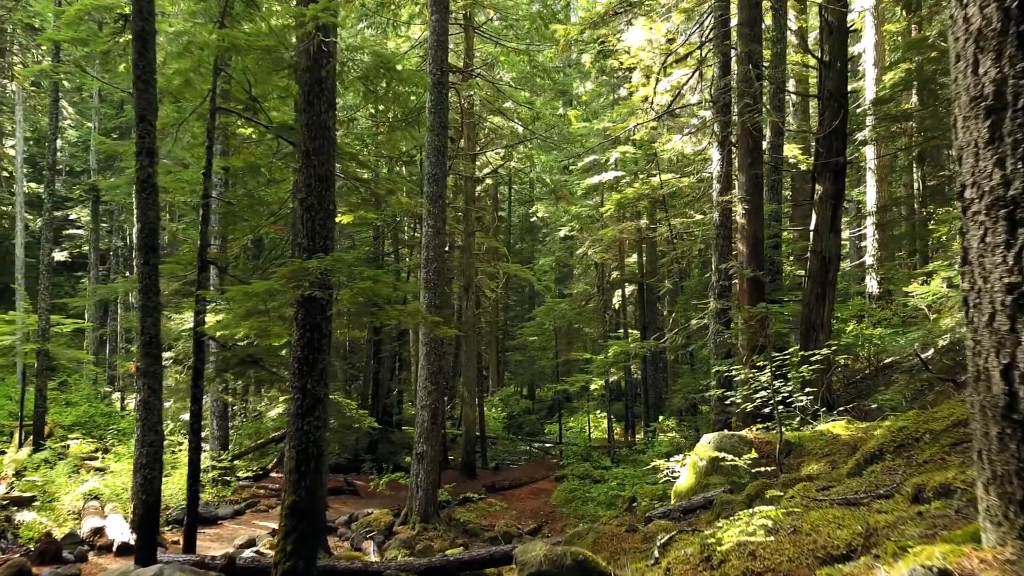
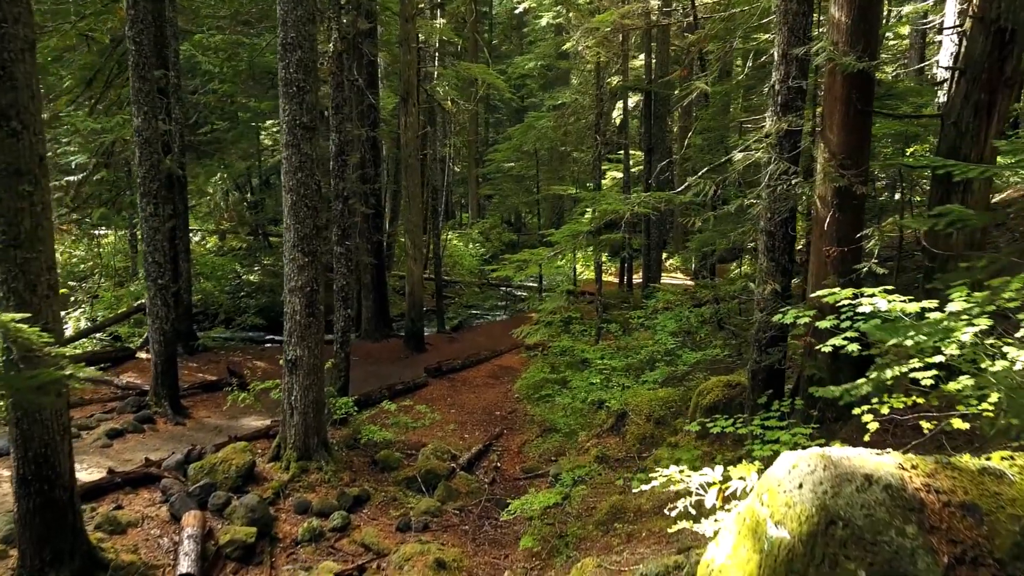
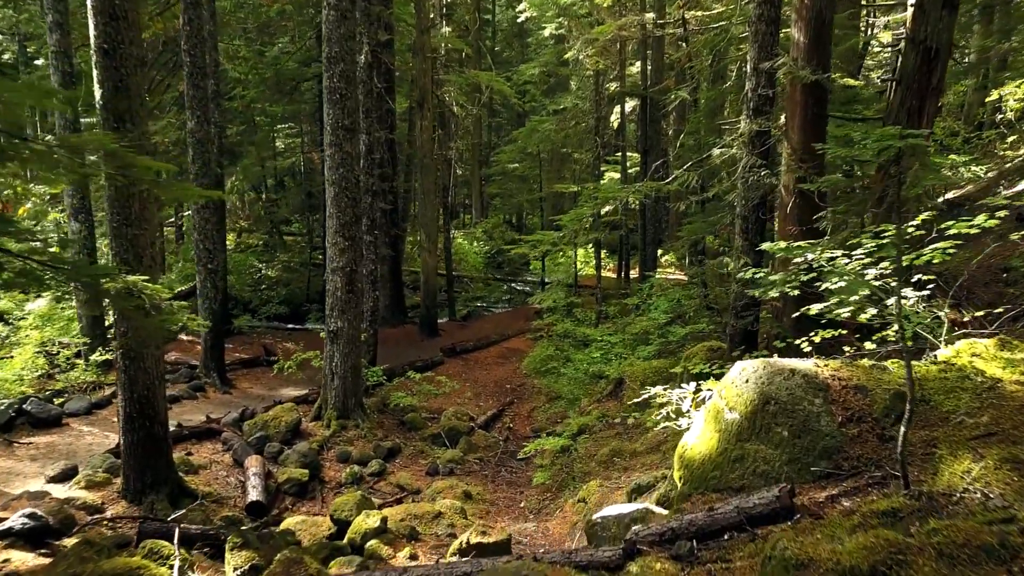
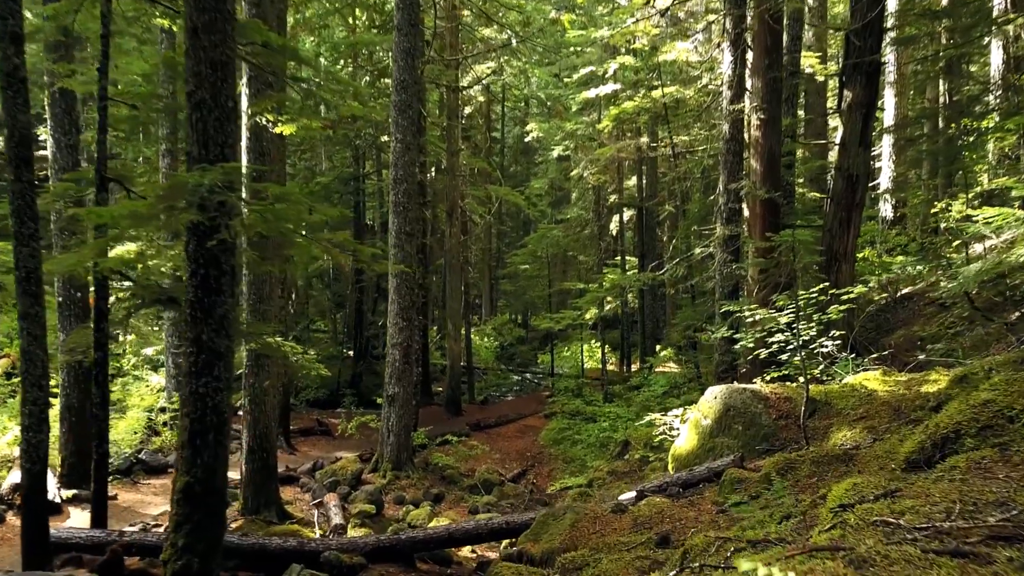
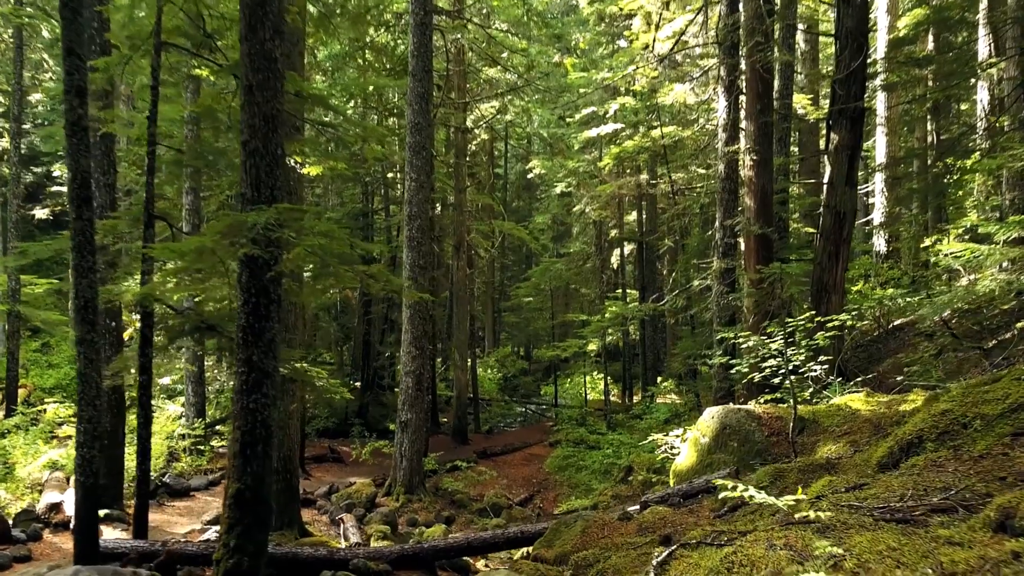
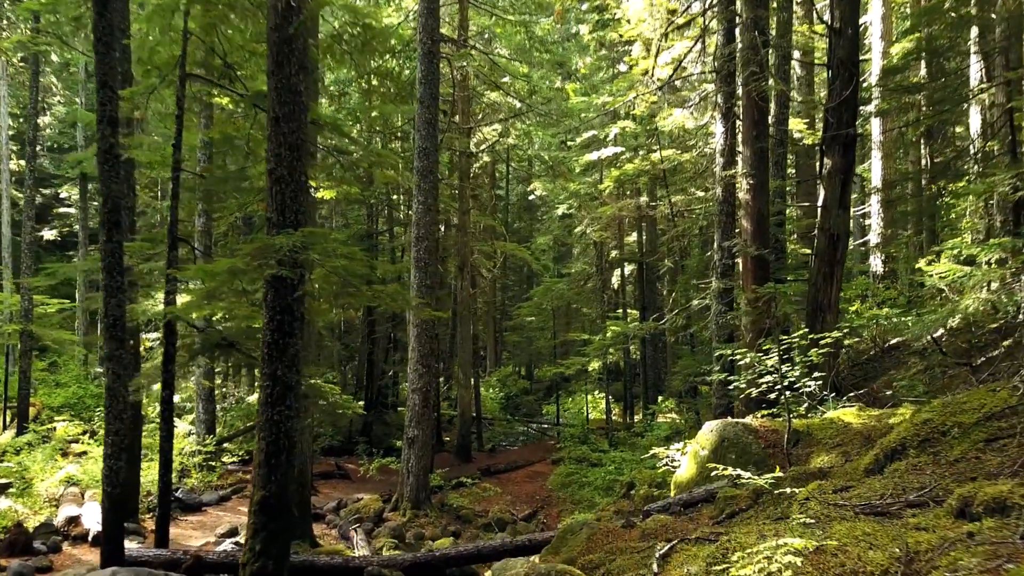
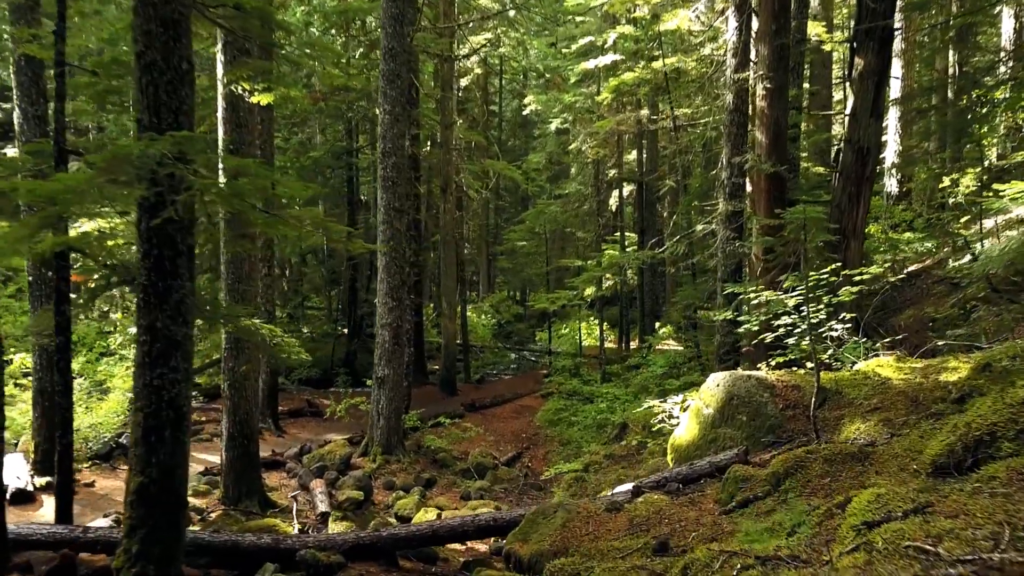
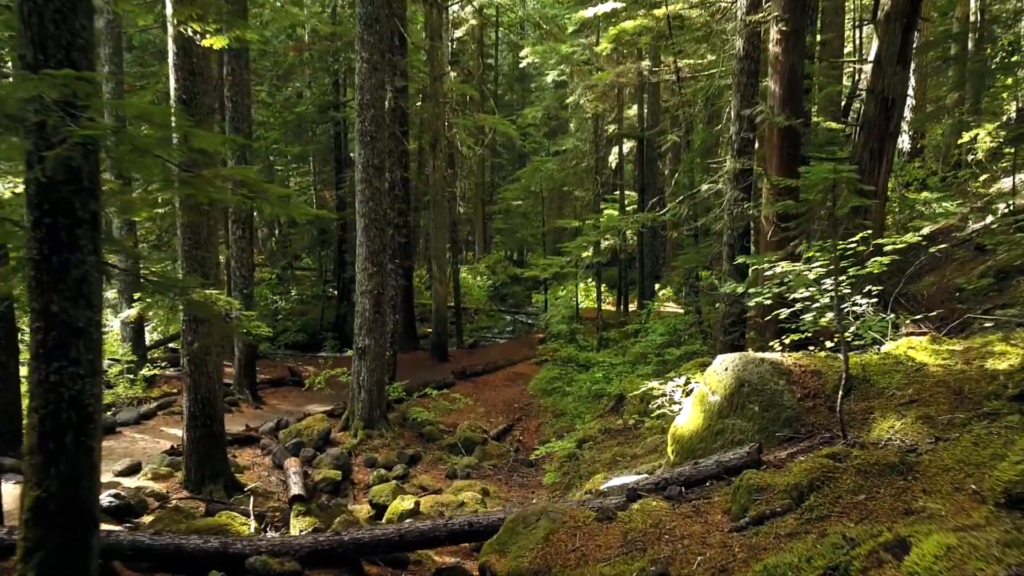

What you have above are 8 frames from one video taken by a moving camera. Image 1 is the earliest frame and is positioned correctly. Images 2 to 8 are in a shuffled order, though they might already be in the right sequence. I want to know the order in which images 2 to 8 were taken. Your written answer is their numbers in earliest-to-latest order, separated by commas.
6, 5, 4, 7, 8, 3, 2
